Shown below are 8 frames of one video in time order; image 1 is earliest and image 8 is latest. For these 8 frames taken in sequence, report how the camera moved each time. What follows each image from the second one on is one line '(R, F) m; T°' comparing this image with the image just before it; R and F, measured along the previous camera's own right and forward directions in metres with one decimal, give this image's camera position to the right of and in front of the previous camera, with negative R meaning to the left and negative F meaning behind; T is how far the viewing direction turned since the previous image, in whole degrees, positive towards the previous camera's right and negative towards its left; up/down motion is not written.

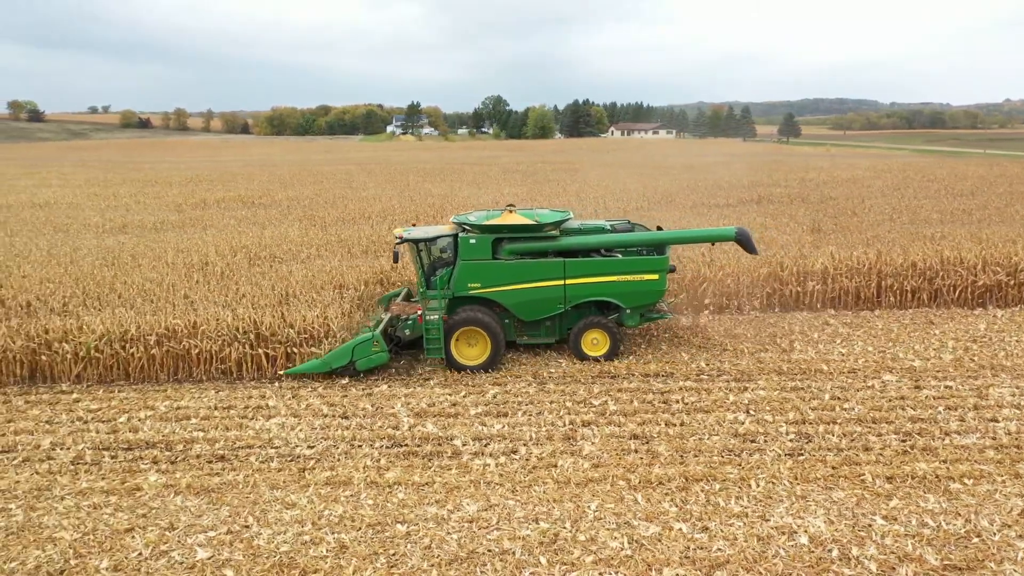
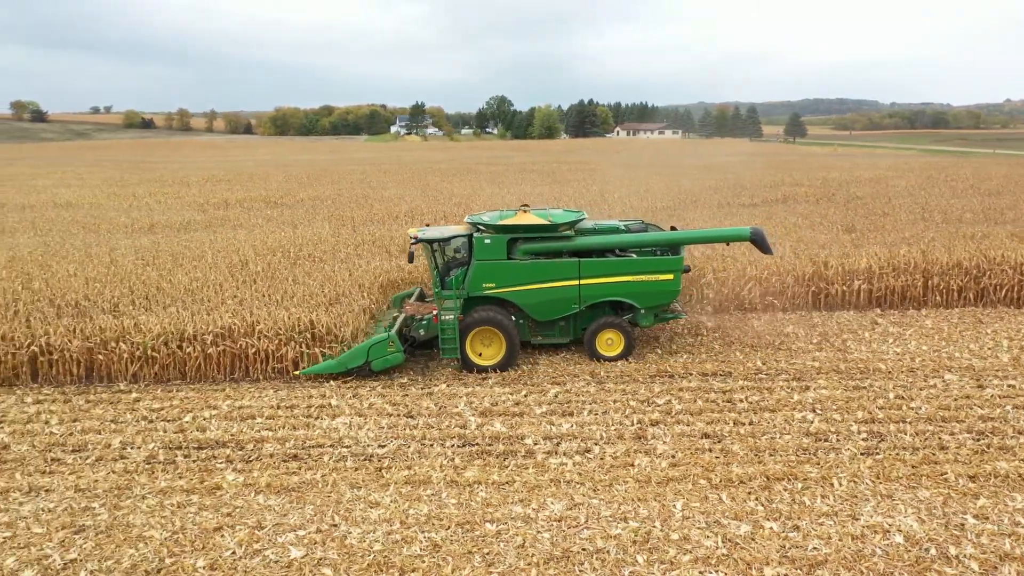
(-0.6, 0.0) m; 0°
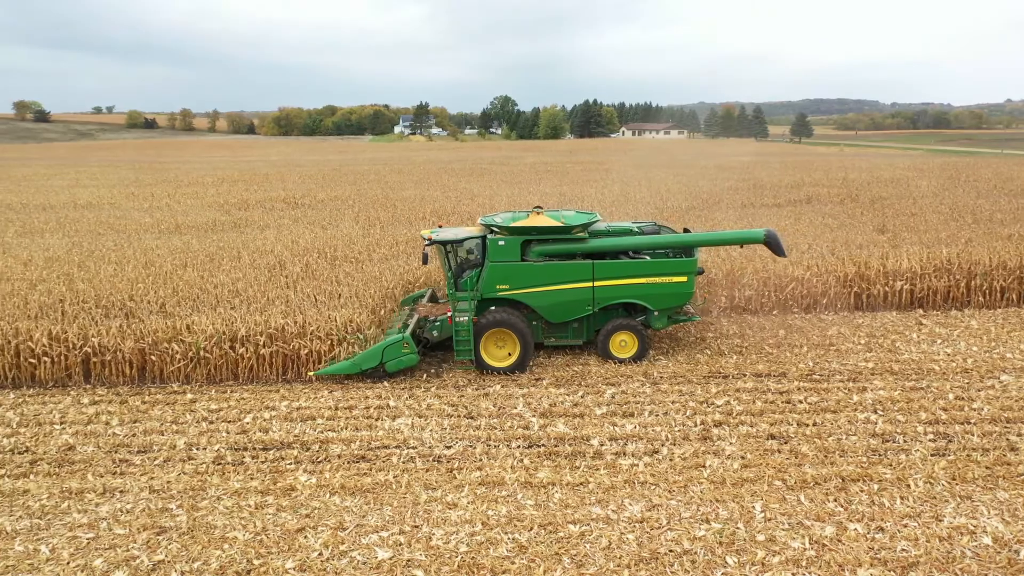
(-0.5, 0.0) m; 0°
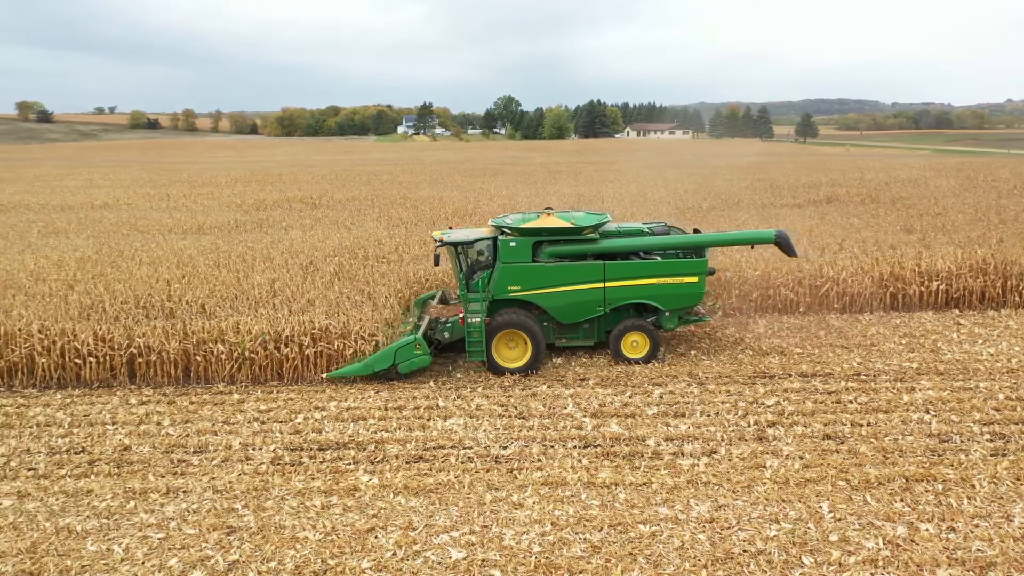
(-0.4, 0.0) m; 0°
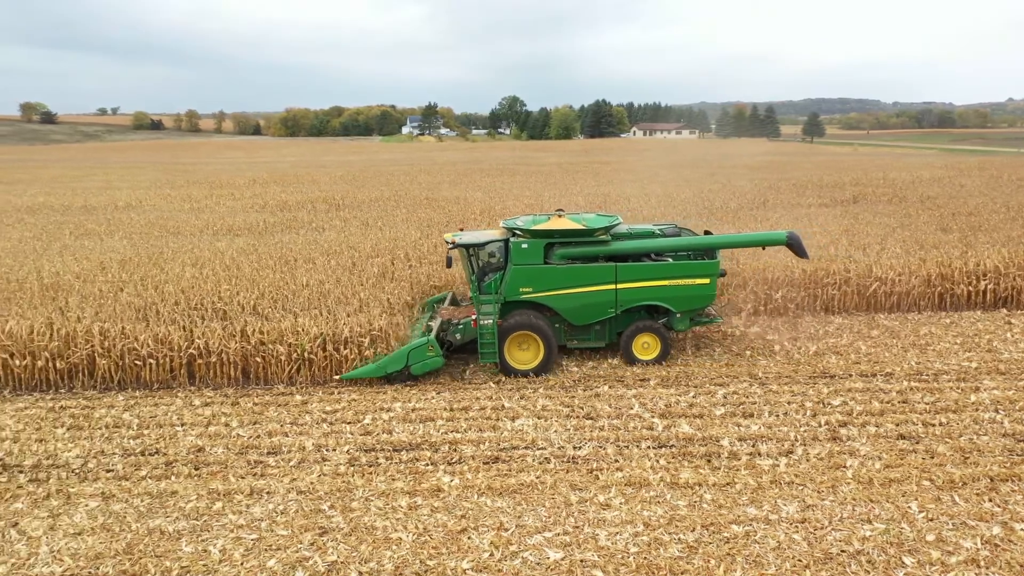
(-0.6, 0.0) m; 0°
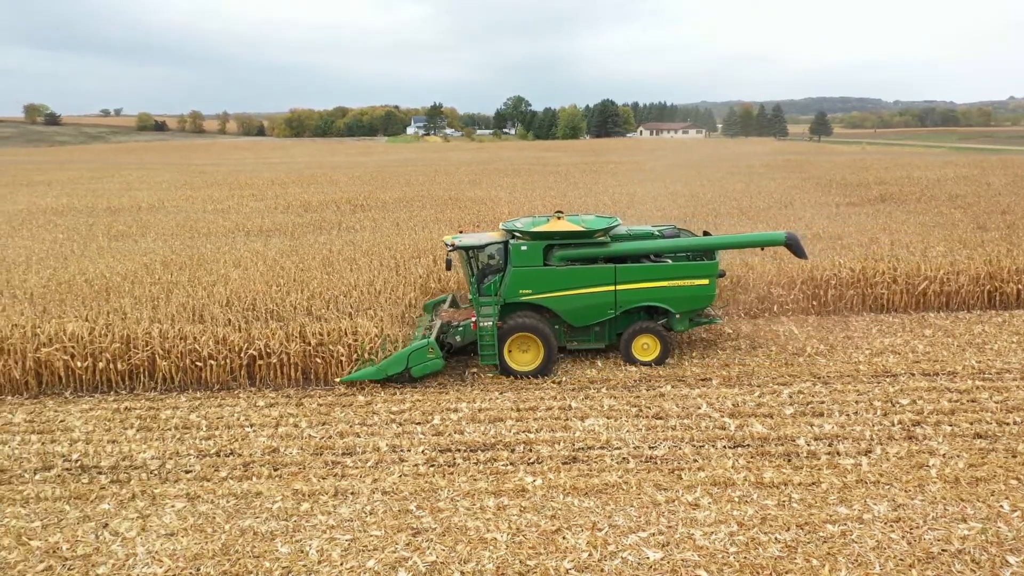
(-0.6, 0.0) m; 0°
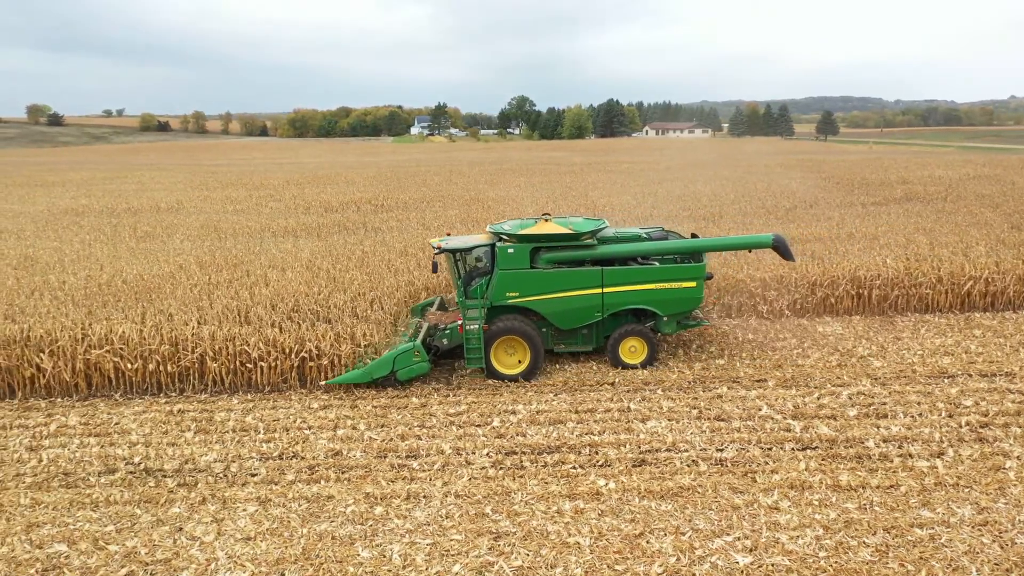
(-0.5, +0.1) m; 0°
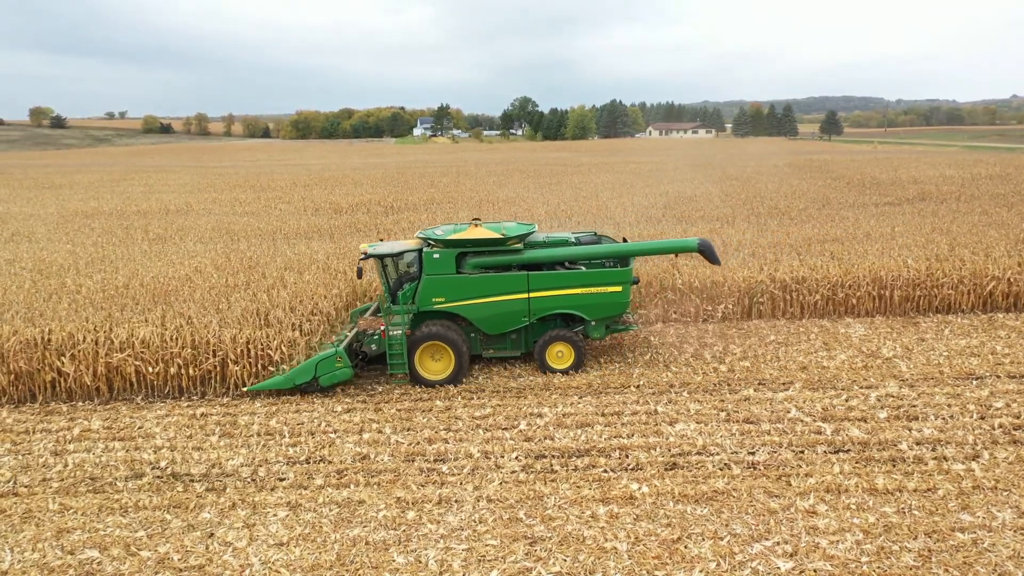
(-0.2, 0.0) m; 0°
